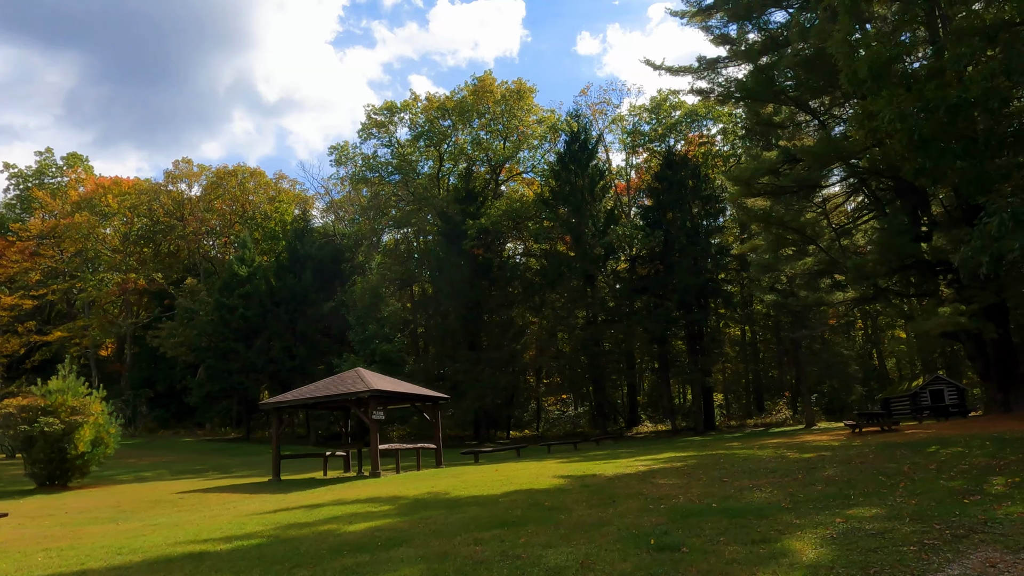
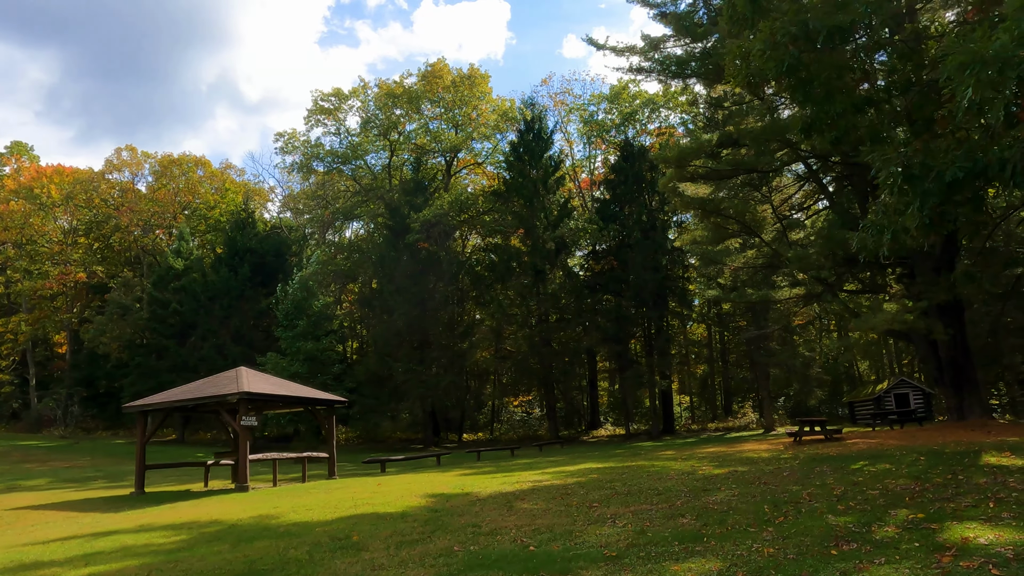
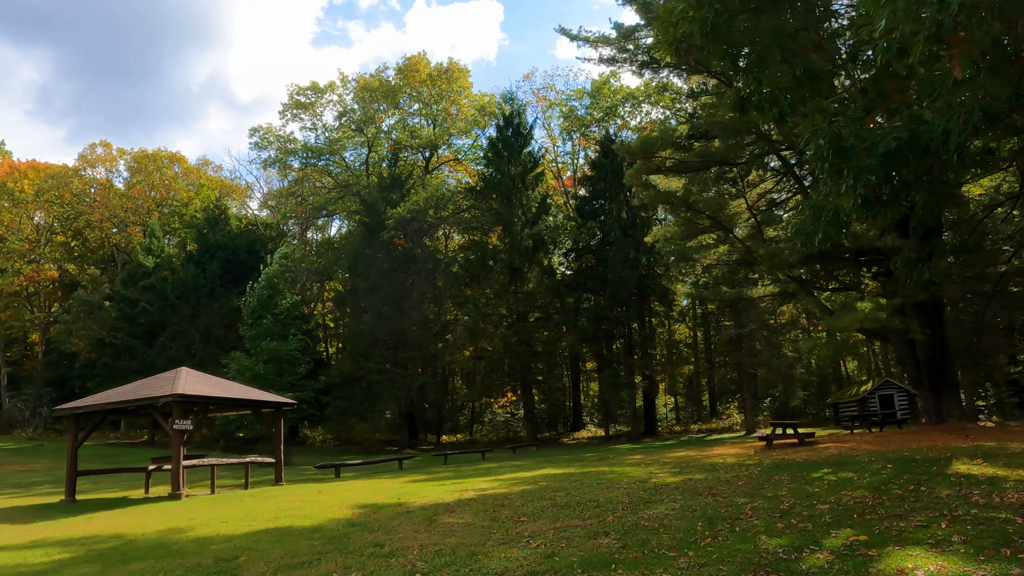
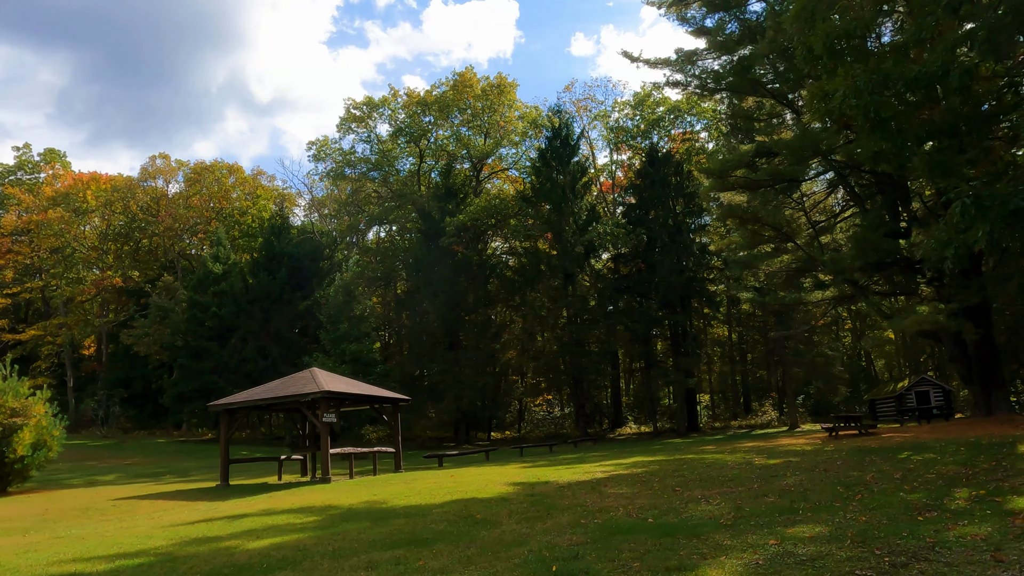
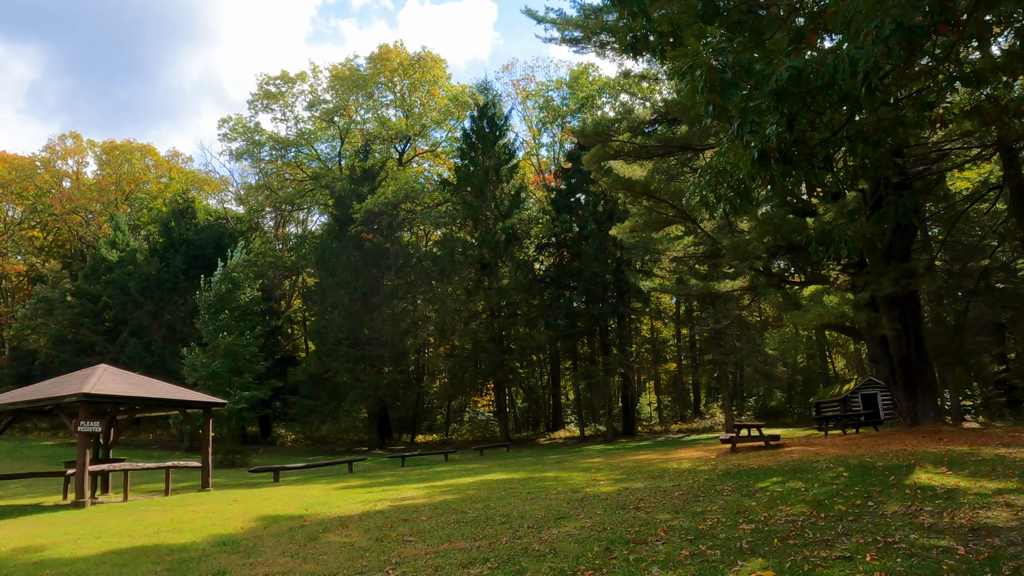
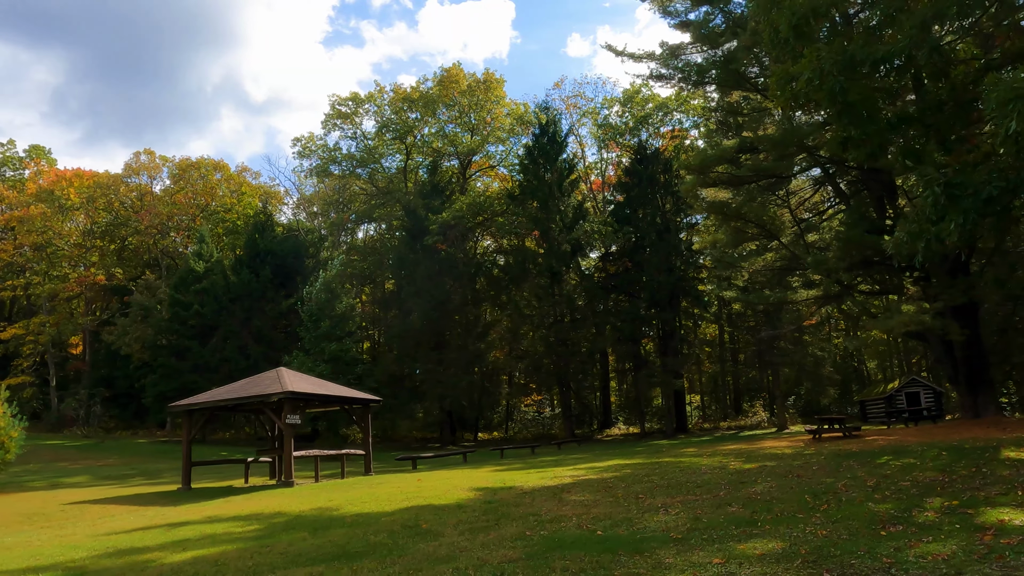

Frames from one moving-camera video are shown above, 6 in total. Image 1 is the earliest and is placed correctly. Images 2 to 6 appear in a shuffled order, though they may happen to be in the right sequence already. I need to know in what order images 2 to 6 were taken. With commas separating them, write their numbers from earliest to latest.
4, 6, 2, 3, 5
